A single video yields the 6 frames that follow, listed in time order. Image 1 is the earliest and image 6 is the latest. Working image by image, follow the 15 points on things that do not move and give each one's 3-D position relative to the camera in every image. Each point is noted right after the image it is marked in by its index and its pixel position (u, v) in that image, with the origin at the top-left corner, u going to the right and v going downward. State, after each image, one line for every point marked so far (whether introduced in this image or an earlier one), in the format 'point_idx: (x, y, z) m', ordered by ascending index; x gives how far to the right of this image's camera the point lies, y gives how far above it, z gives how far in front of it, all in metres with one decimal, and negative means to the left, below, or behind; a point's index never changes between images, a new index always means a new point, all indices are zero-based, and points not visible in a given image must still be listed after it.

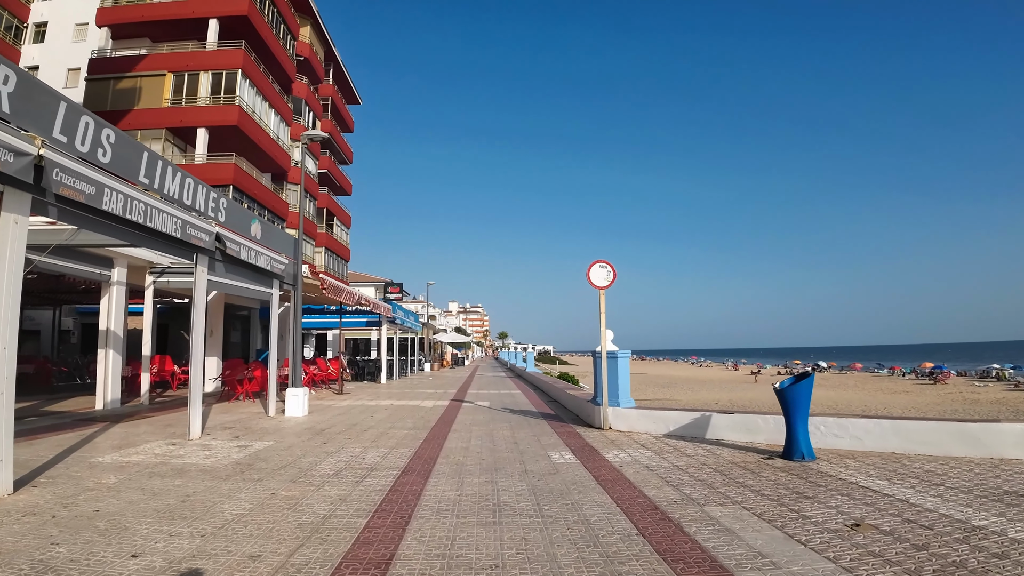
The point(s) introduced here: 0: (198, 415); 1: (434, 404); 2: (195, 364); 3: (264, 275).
0: (-5.2, -2.1, +9.0) m
1: (-1.9, -2.8, +13.4) m
2: (-5.2, -1.2, +9.1) m
3: (-5.1, +0.3, +11.3) m
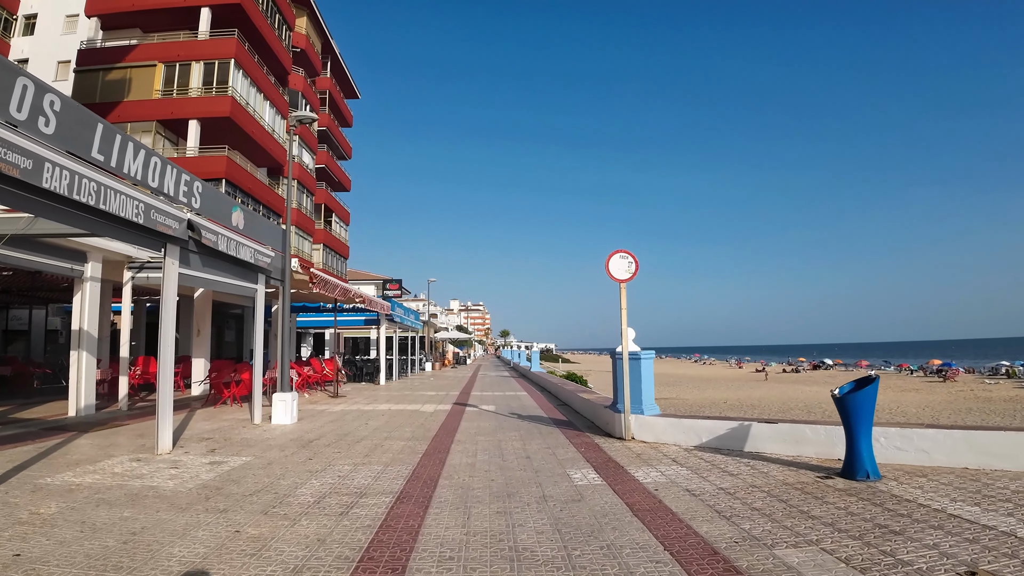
0: (-5.0, -2.0, +8.0) m
1: (-1.7, -2.7, +12.4) m
2: (-5.0, -1.2, +8.0) m
3: (-5.0, +0.4, +10.3) m
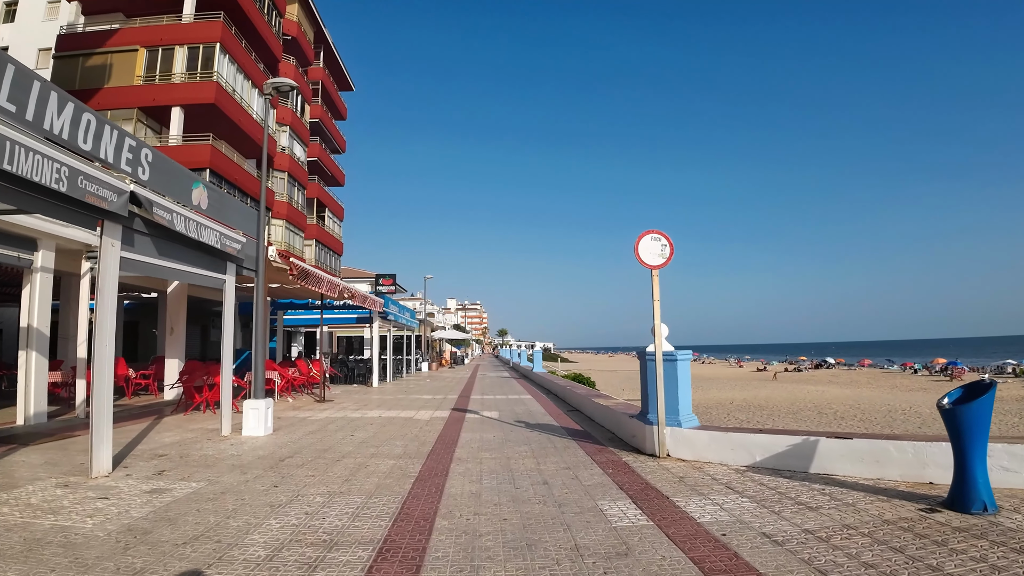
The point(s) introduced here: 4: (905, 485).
0: (-4.9, -1.8, +6.6) m
1: (-1.6, -2.5, +11.0) m
2: (-4.9, -1.0, +6.6) m
3: (-4.8, +0.5, +8.9) m
4: (+4.0, -2.0, +5.7) m
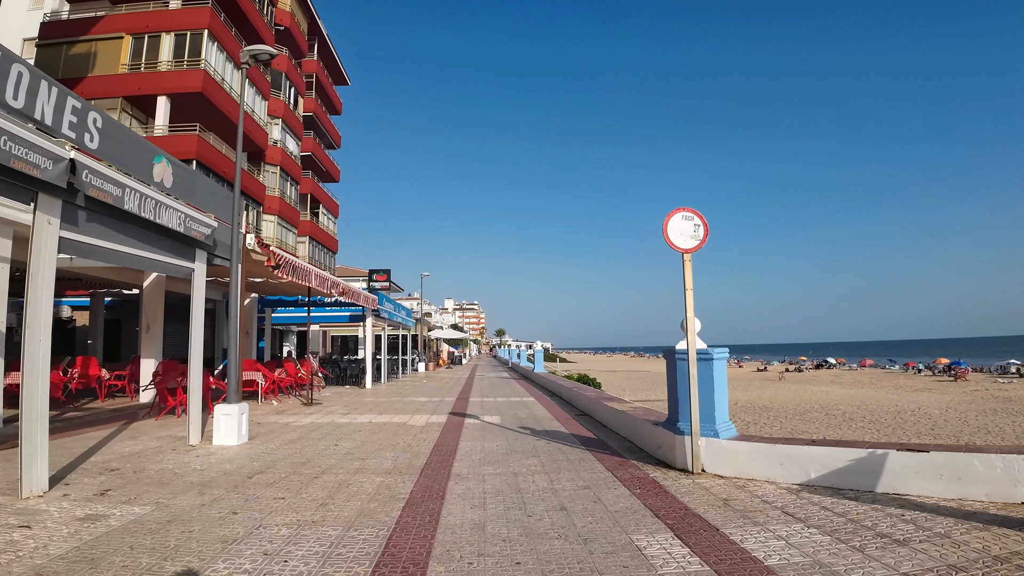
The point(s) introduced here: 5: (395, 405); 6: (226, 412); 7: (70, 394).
0: (-4.8, -1.7, +5.6) m
1: (-1.5, -2.4, +10.0) m
2: (-4.8, -0.9, +5.6) m
3: (-4.8, +0.7, +7.9) m
4: (+4.1, -1.9, +4.7) m
5: (-2.7, -2.7, +12.8) m
6: (-4.2, -1.8, +8.1) m
7: (-11.2, -2.7, +14.0) m
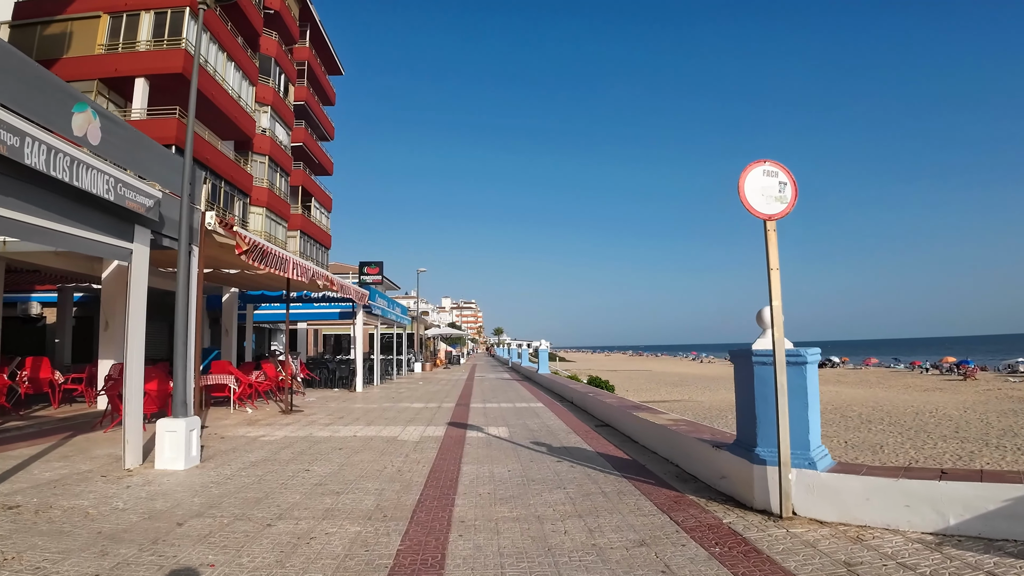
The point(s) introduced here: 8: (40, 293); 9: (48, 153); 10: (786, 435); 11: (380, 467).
0: (-4.6, -1.5, +4.0) m
1: (-1.4, -2.2, +8.5) m
2: (-4.6, -0.7, +4.0) m
3: (-4.6, +0.8, +6.3) m
4: (+4.3, -1.7, +3.1) m
5: (-2.6, -2.5, +11.2) m
6: (-4.0, -1.6, +6.5) m
7: (-11.1, -2.5, +12.4) m
8: (-16.6, -0.2, +19.5) m
9: (-4.4, +1.3, +5.4) m
10: (+2.1, -1.1, +4.3) m
11: (-1.5, -2.0, +6.1) m
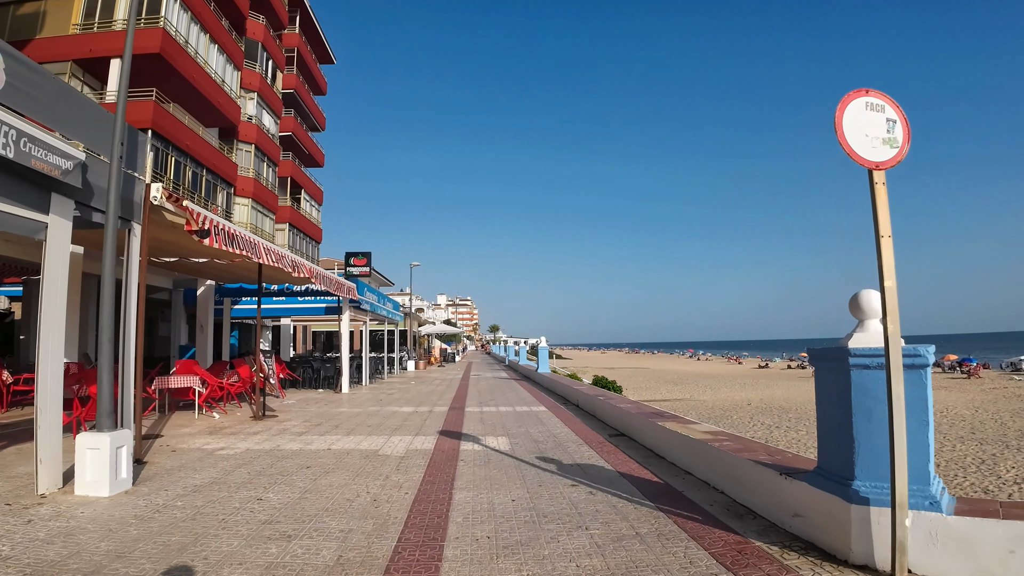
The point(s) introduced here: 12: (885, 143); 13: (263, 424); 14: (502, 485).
0: (-4.5, -1.4, +2.7) m
1: (-1.3, -2.0, +7.2) m
2: (-4.6, -0.6, +2.7) m
3: (-4.6, +1.0, +5.0) m
4: (+4.4, -1.6, +1.9) m
5: (-2.6, -2.3, +10.0) m
6: (-4.0, -1.5, +5.3) m
7: (-11.1, -2.3, +11.1) m
8: (-16.7, +0.1, +18.1) m
9: (-4.4, +1.4, +4.1) m
10: (+2.2, -1.0, +3.1) m
11: (-1.4, -1.8, +4.9) m
12: (+2.2, +0.8, +3.3) m
13: (-4.2, -2.3, +9.4) m
14: (-0.1, -1.8, +5.2) m
